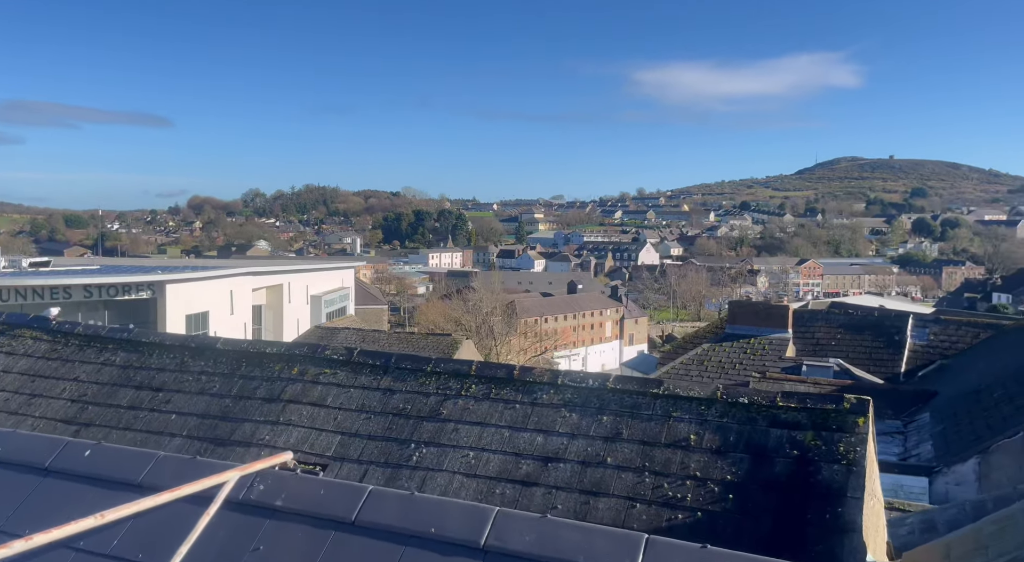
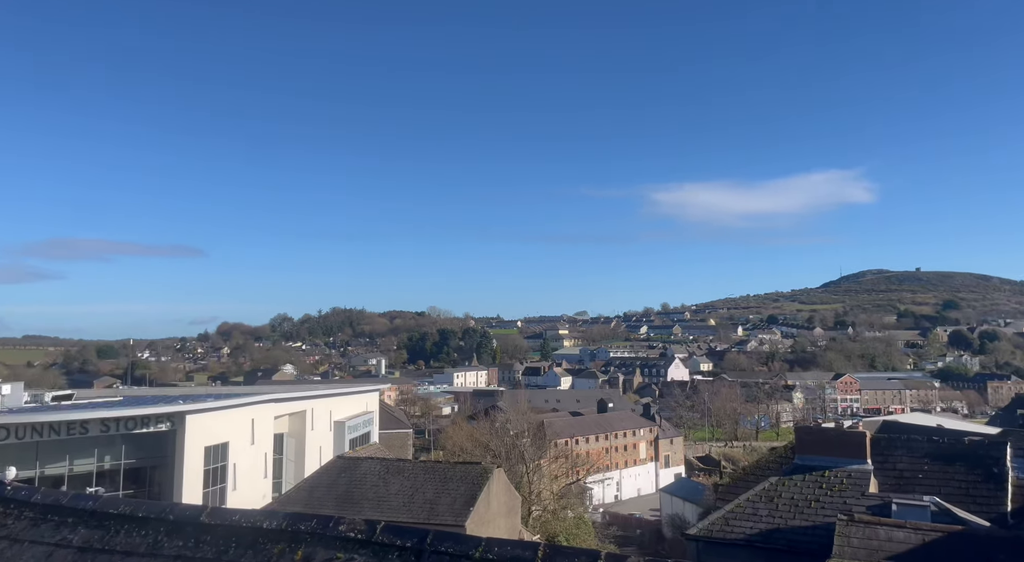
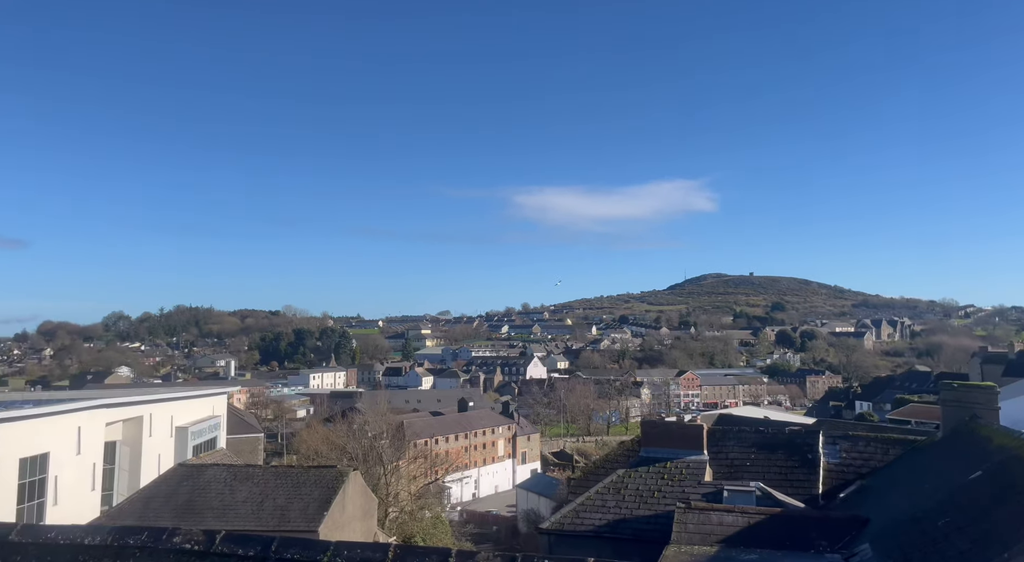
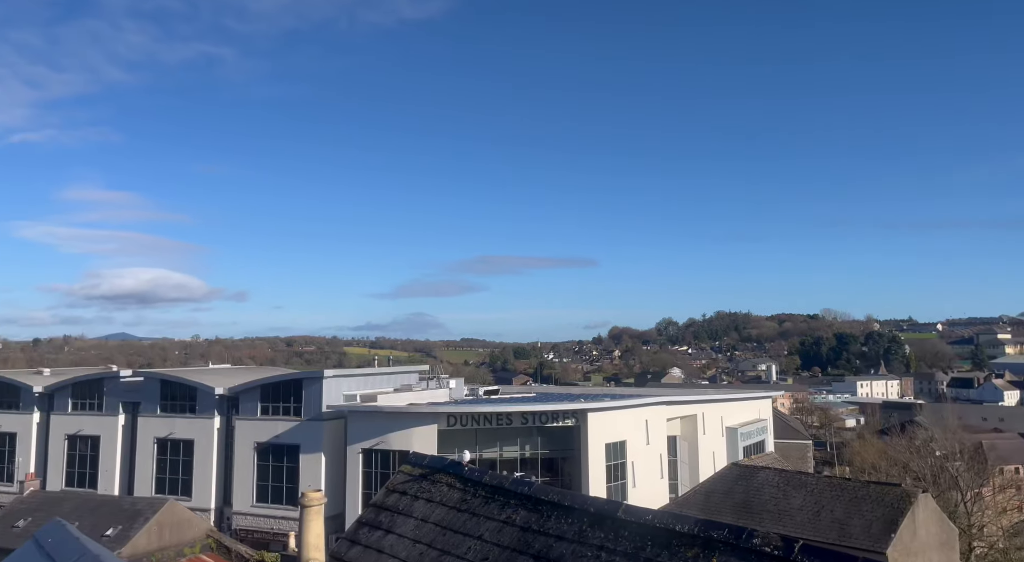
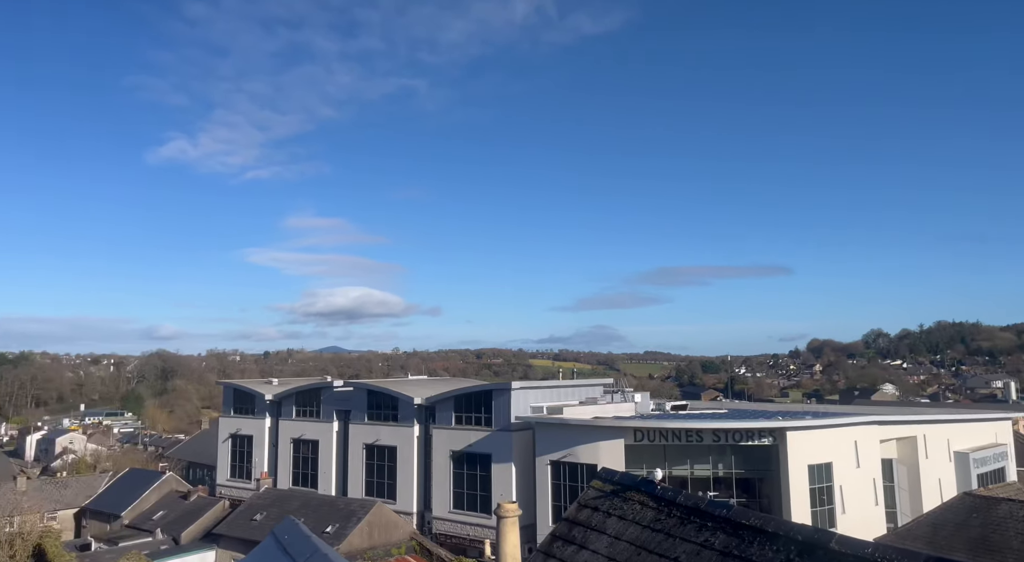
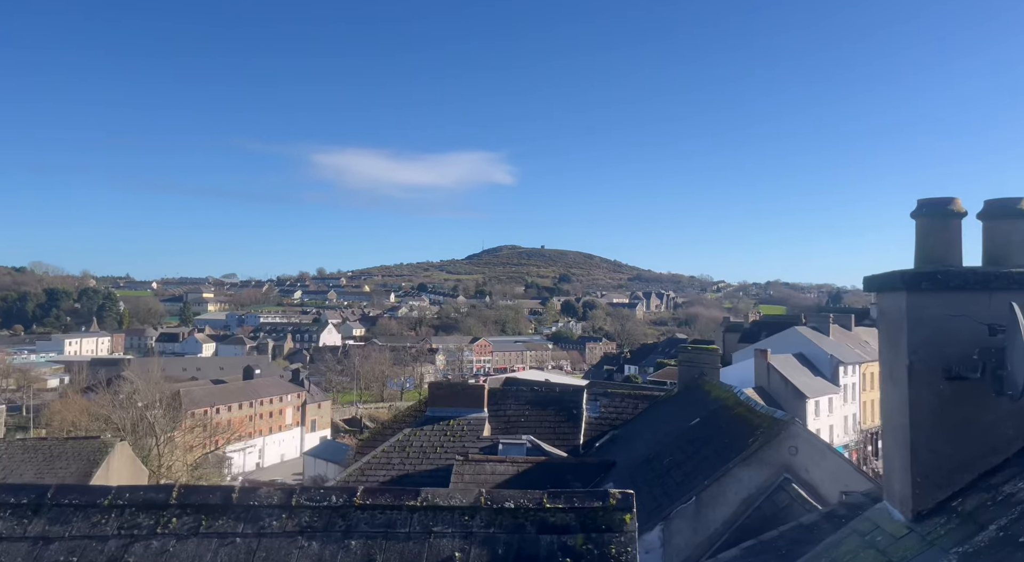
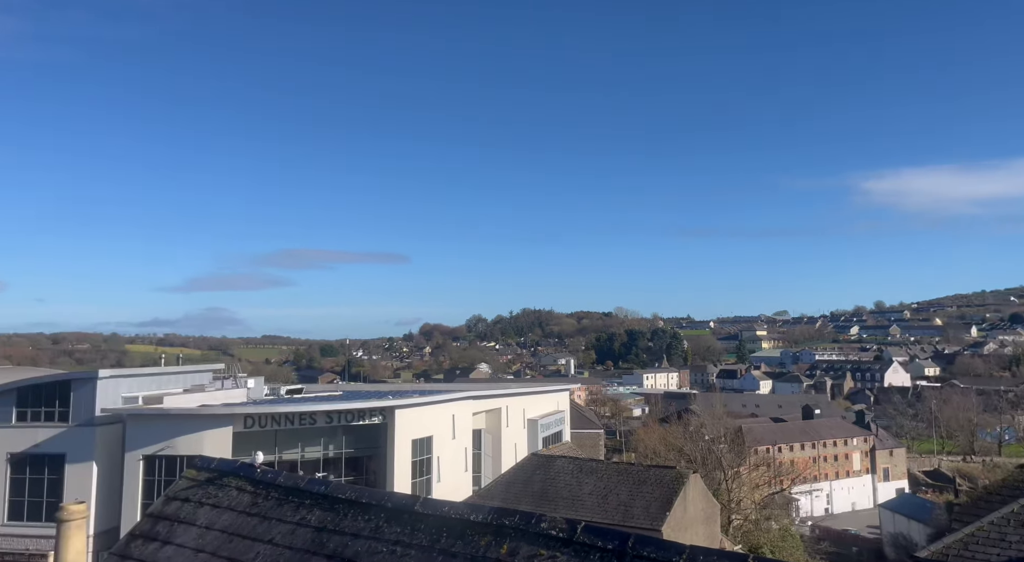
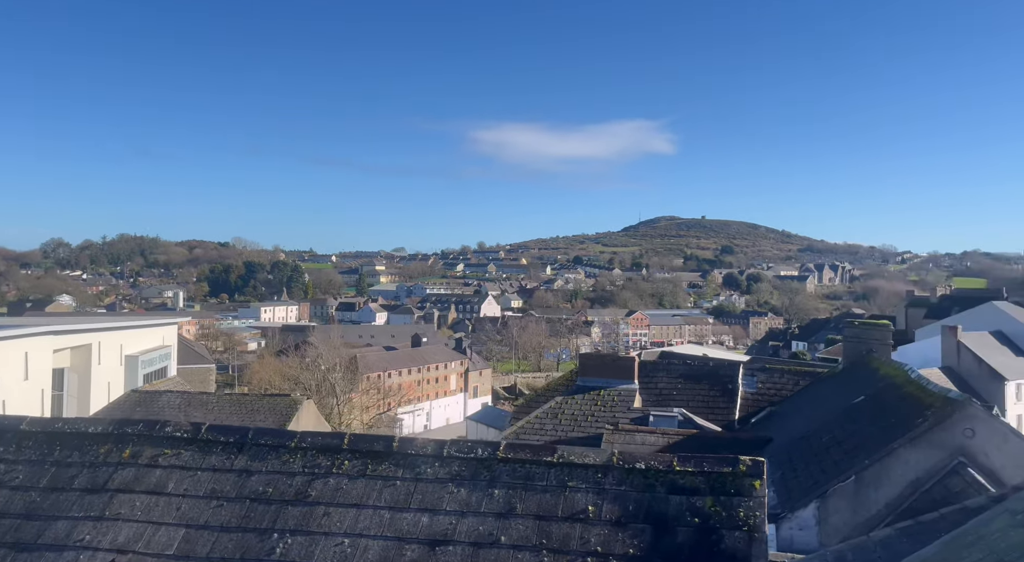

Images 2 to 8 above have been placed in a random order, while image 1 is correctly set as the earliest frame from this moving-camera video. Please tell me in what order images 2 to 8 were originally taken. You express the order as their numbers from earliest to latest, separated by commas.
8, 6, 3, 2, 7, 4, 5
